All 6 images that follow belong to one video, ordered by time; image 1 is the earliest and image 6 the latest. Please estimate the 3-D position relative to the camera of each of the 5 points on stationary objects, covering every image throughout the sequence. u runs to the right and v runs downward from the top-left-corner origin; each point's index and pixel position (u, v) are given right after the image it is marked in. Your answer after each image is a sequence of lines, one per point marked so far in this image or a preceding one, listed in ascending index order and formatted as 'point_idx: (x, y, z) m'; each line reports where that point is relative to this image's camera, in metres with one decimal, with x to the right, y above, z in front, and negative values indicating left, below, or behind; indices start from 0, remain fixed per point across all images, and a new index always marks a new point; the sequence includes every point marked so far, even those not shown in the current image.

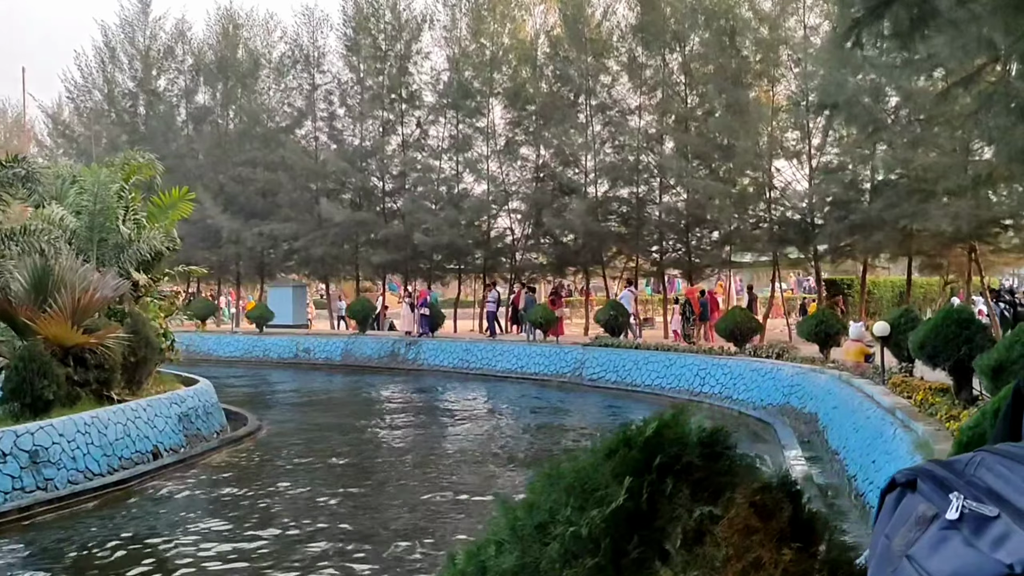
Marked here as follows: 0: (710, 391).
0: (+3.1, -1.7, +14.5) m
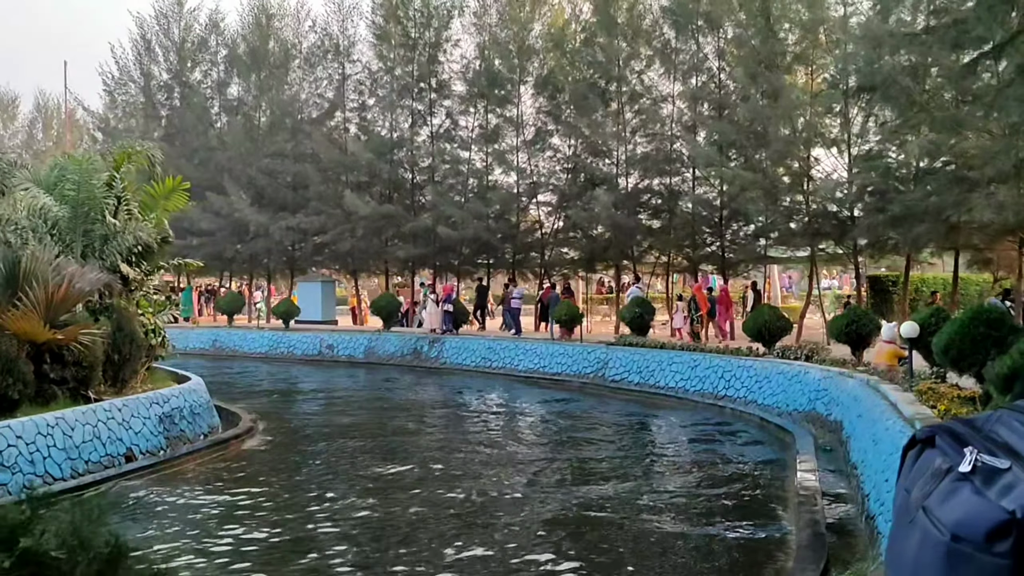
0: (+3.4, -1.6, +13.6) m
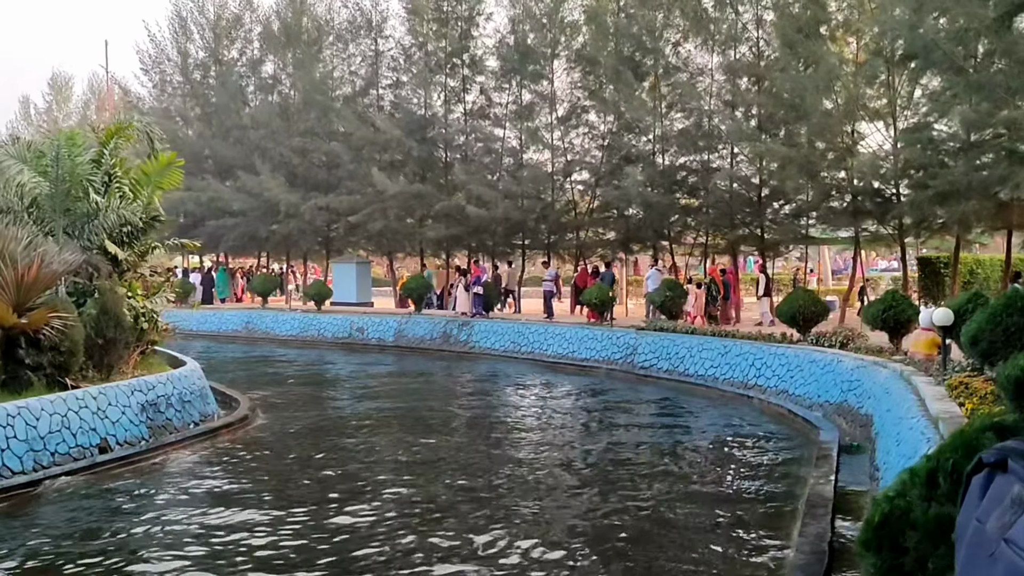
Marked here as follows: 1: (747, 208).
0: (+3.6, -1.4, +12.8) m
1: (+4.9, +1.7, +18.7) m
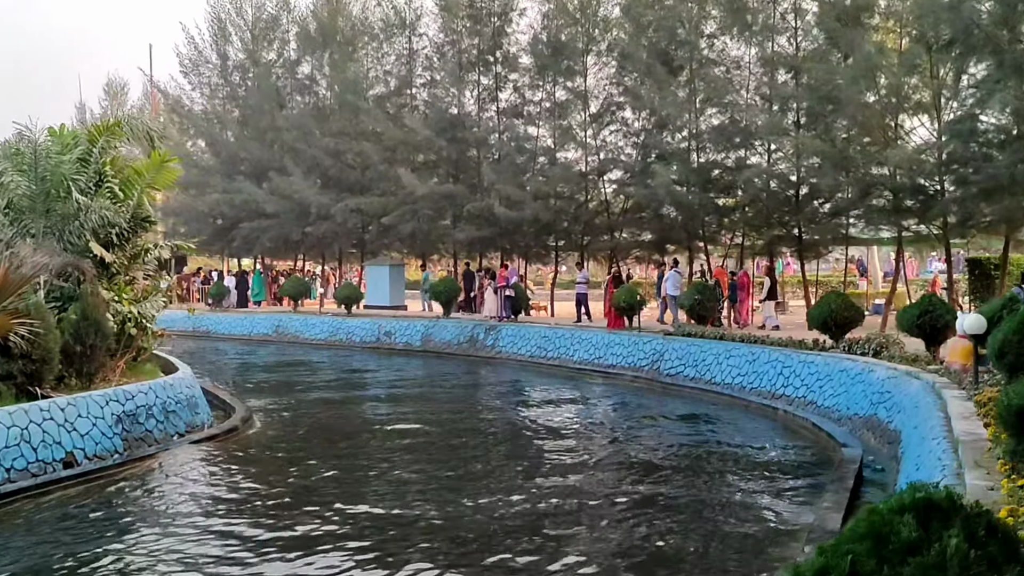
0: (+3.7, -1.4, +12.0) m
1: (+5.4, +1.6, +17.8) m
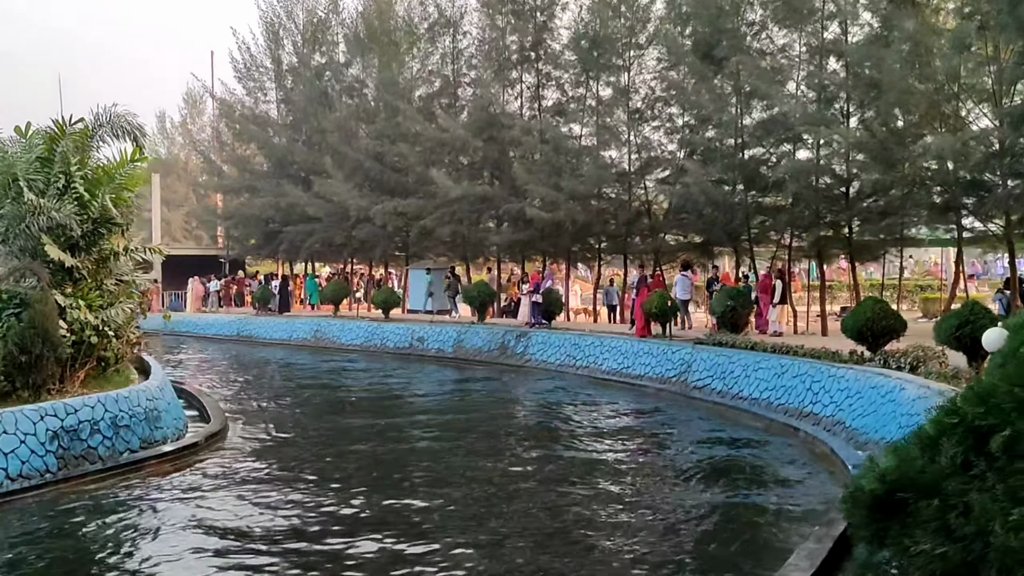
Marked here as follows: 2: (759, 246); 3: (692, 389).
0: (+3.7, -1.5, +10.8) m
1: (+5.8, +1.5, +16.4) m
2: (+5.4, +0.9, +19.7) m
3: (+2.8, -1.6, +13.9) m
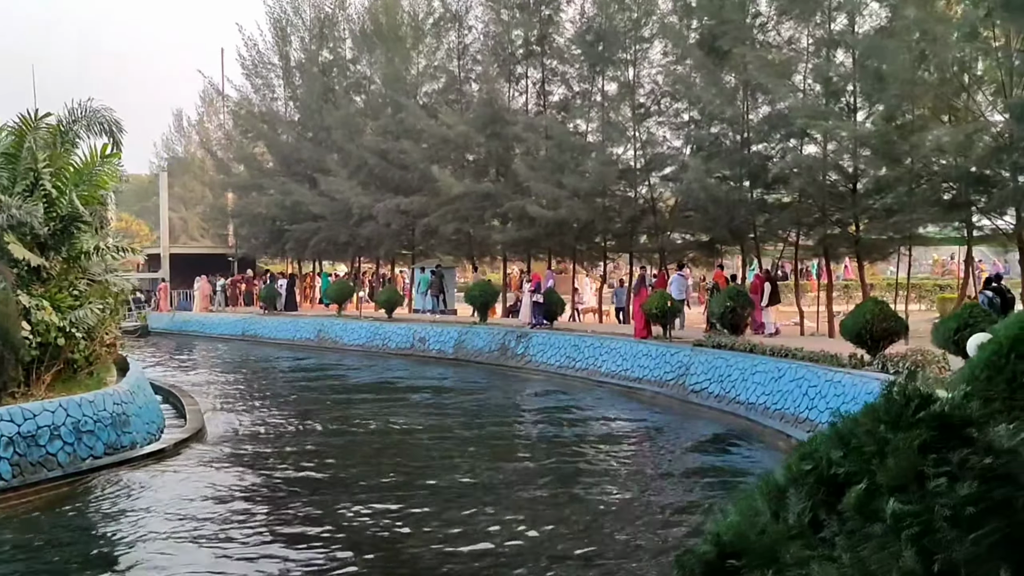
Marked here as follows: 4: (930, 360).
0: (+3.5, -1.5, +10.3) m
1: (+5.8, +1.5, +16.0) m
2: (+5.4, +0.9, +19.2) m
3: (+2.7, -1.6, +13.5) m
4: (+4.6, -0.8, +9.9) m
